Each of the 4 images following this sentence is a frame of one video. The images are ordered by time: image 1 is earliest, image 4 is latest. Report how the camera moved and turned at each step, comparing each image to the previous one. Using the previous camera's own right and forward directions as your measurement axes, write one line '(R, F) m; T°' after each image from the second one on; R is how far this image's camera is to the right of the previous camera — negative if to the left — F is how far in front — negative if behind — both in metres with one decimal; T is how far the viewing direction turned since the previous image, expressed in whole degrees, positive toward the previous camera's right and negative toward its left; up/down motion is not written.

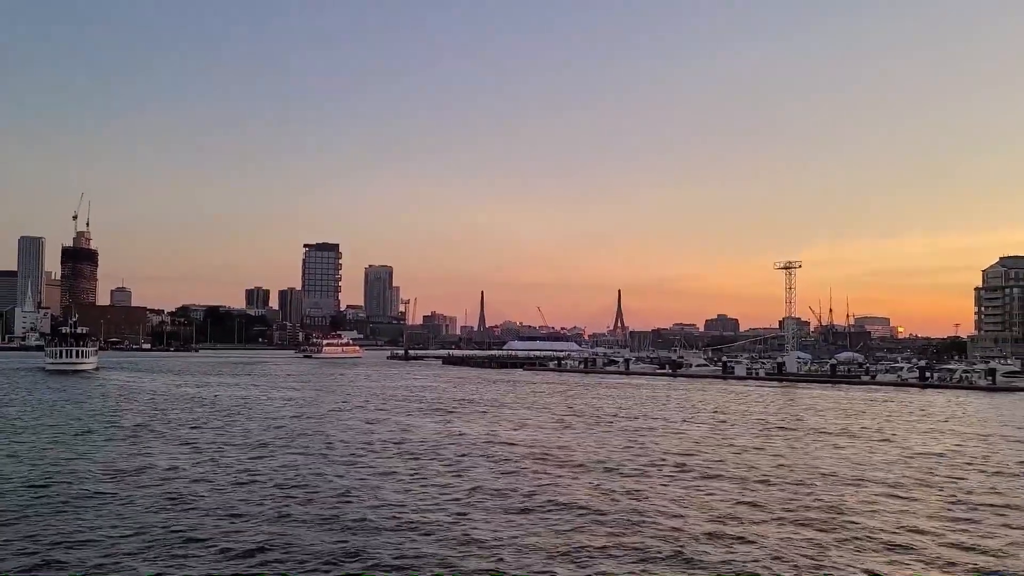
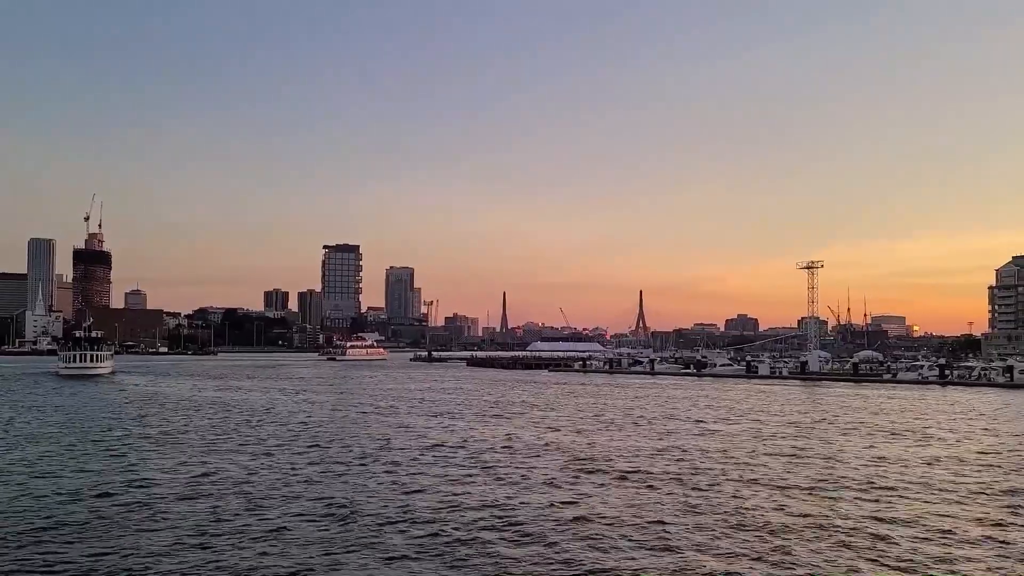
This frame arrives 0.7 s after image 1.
(-0.2, -0.2) m; -1°
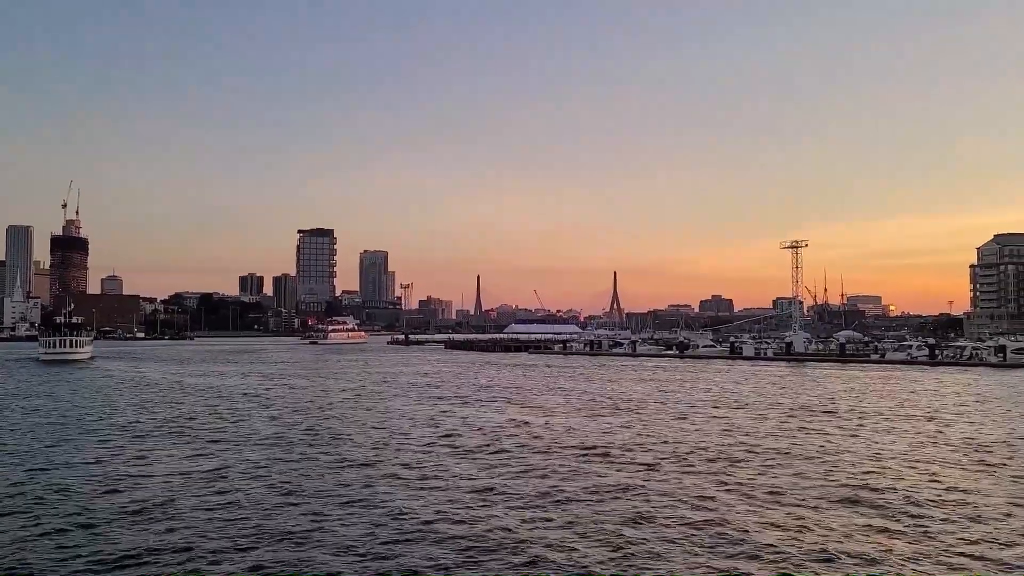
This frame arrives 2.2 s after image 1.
(-0.9, +0.5) m; +2°
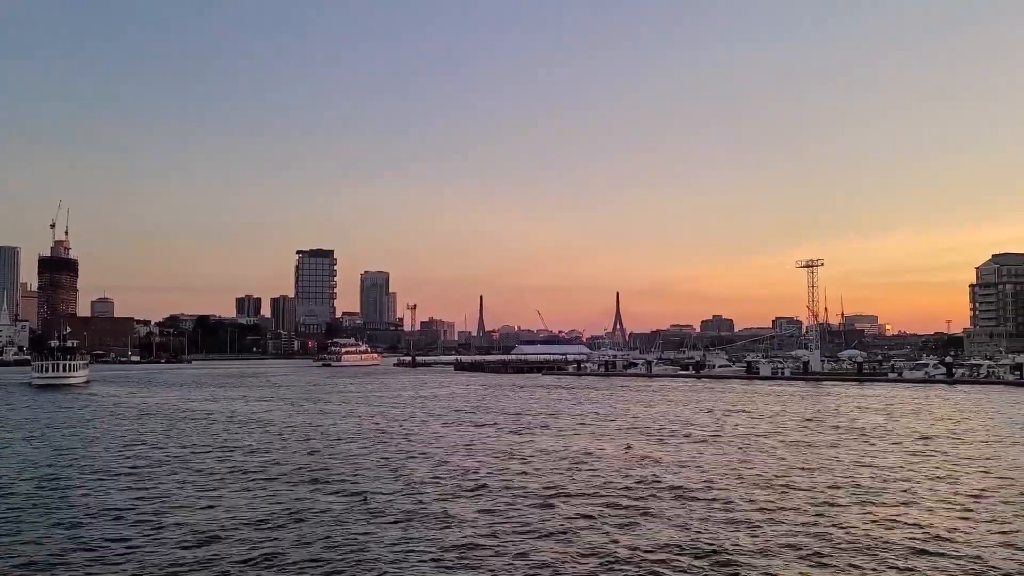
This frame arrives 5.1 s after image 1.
(-2.7, -2.5) m; 0°
